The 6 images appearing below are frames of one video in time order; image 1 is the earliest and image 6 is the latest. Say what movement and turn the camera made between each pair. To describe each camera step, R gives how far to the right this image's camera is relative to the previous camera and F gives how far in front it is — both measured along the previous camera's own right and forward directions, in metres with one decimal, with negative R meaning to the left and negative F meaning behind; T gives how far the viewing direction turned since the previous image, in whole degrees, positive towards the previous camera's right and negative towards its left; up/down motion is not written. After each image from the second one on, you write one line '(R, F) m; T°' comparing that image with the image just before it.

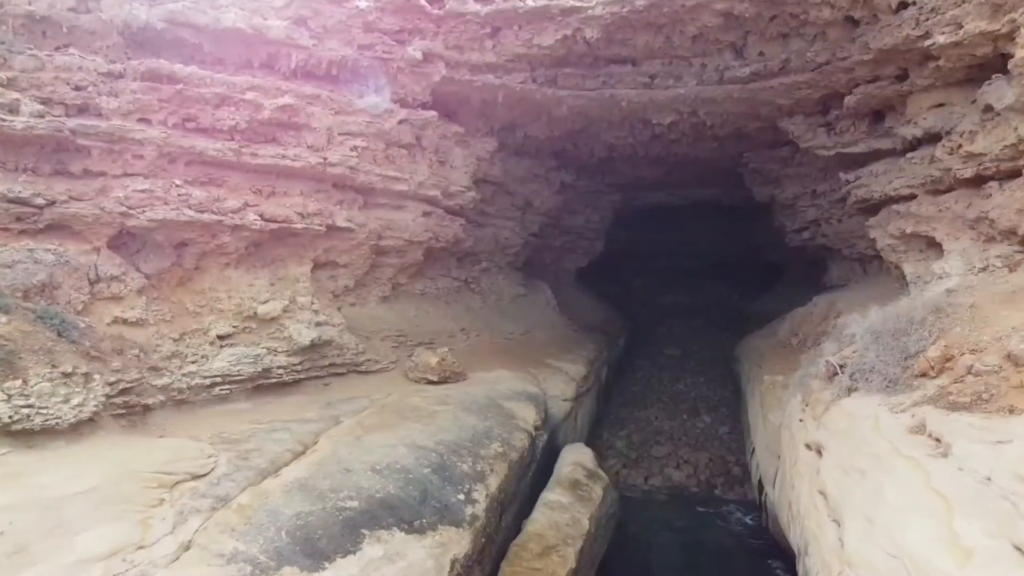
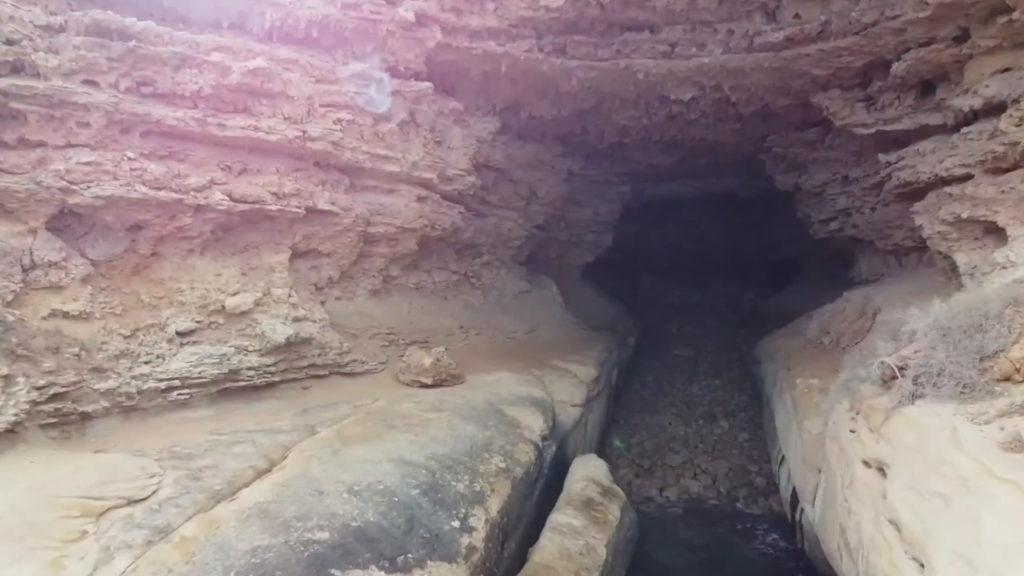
(0.0, +0.6) m; 0°
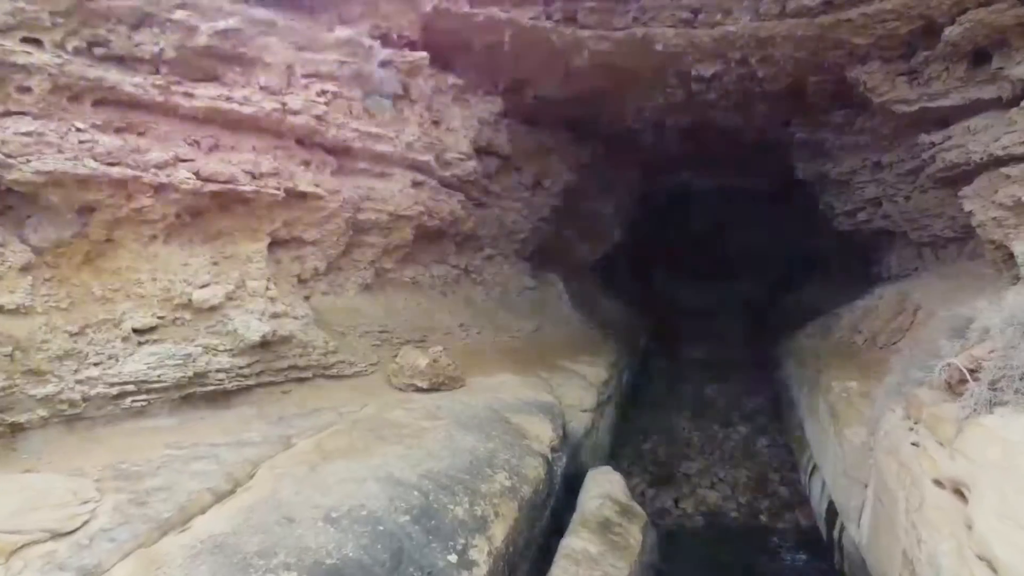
(0.0, +0.5) m; 0°
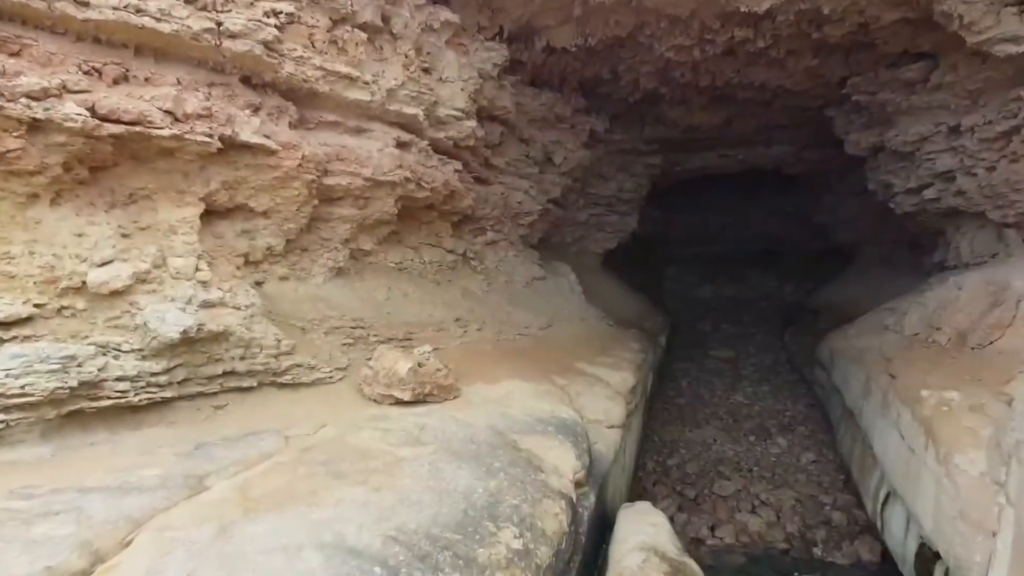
(0.0, +1.0) m; 0°
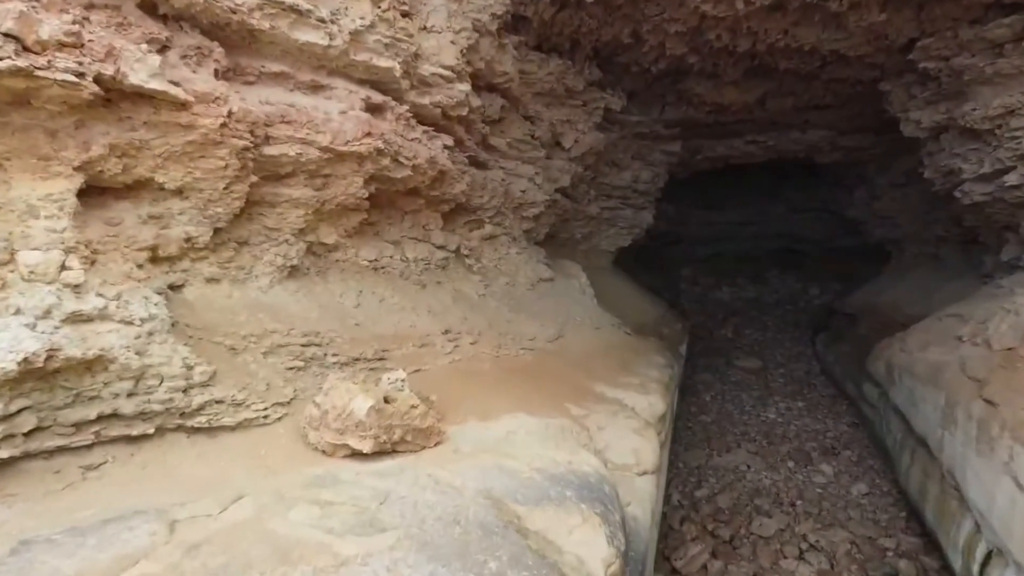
(0.0, +0.9) m; 0°
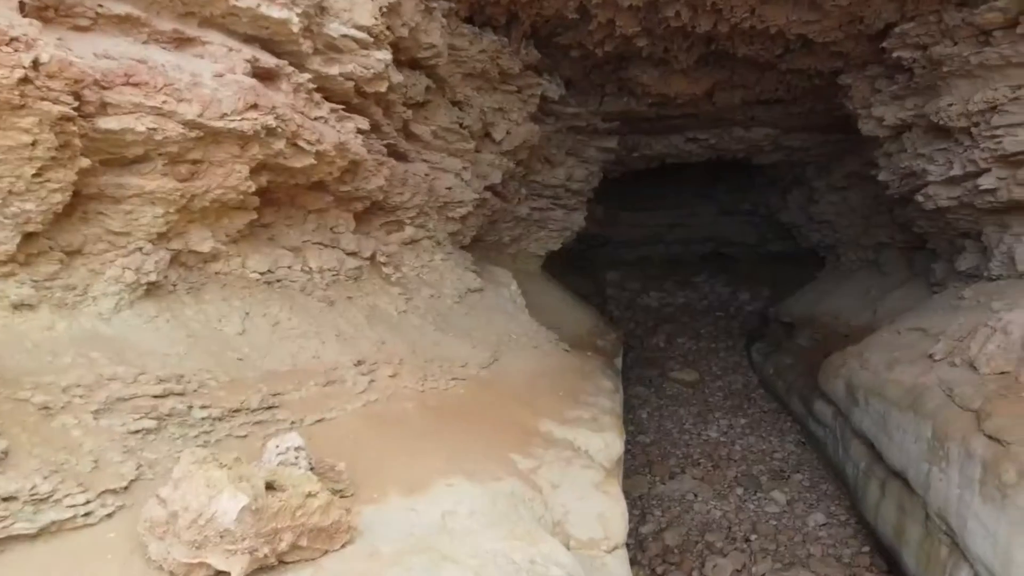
(-0.1, +0.7) m; +6°
